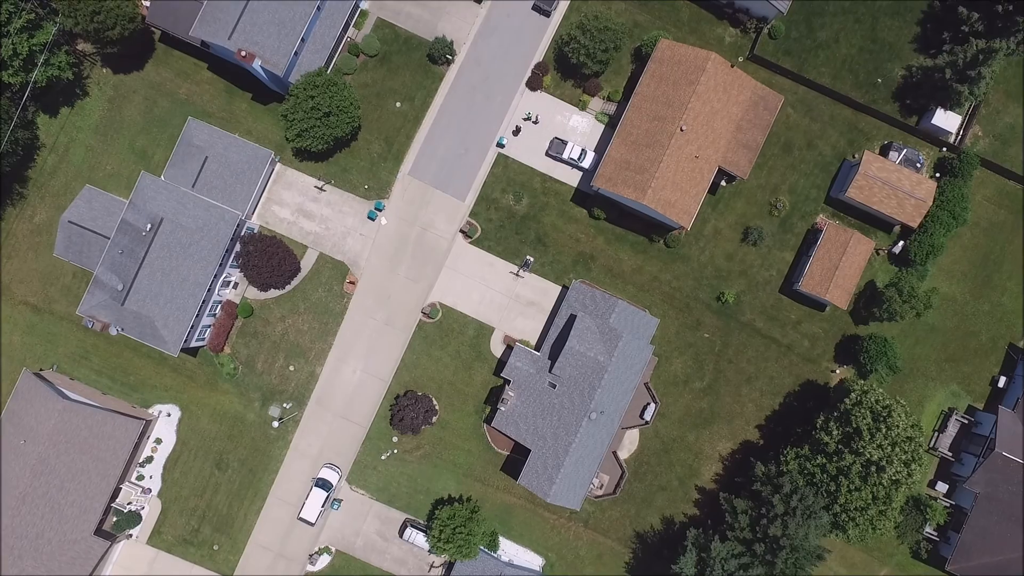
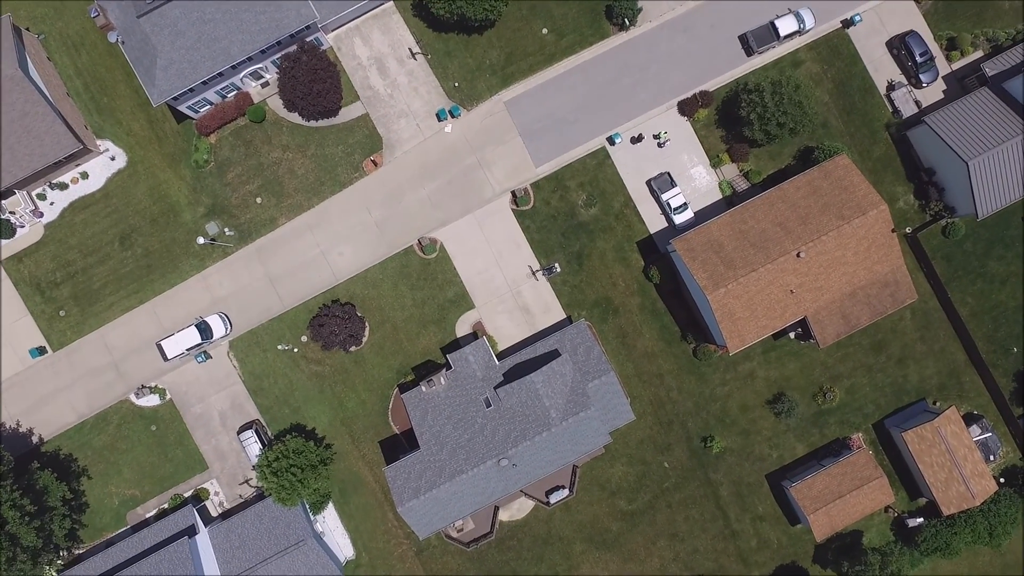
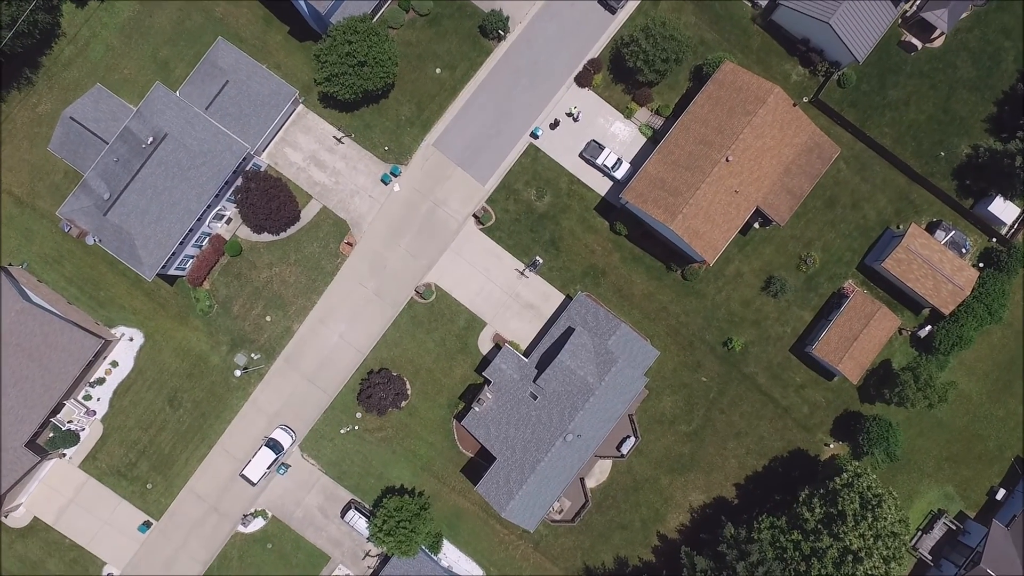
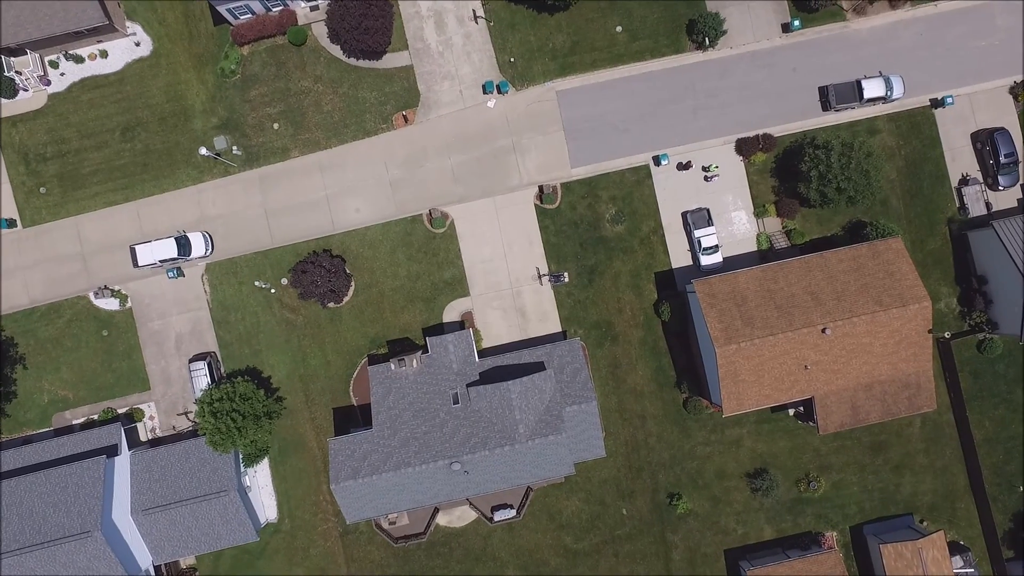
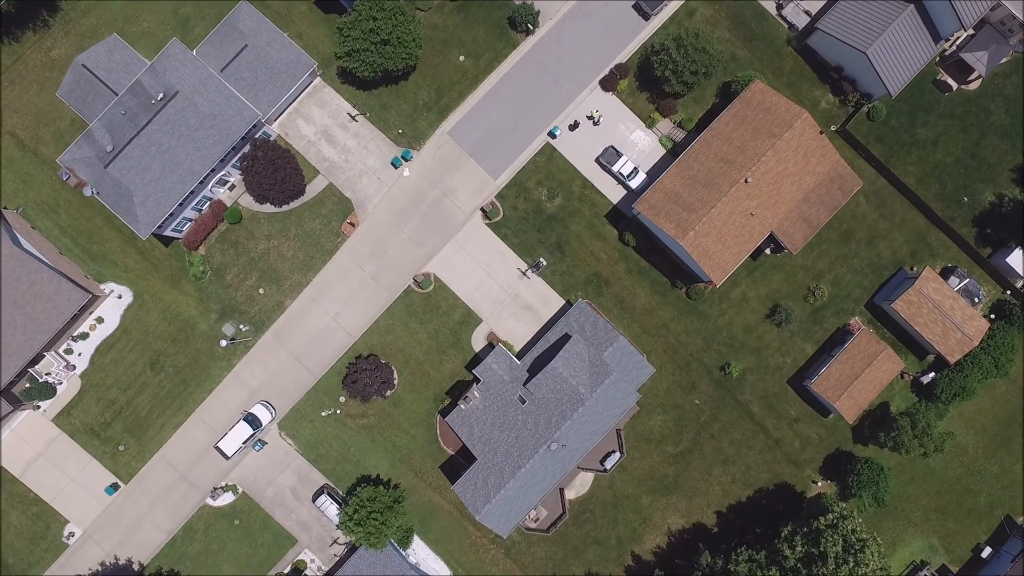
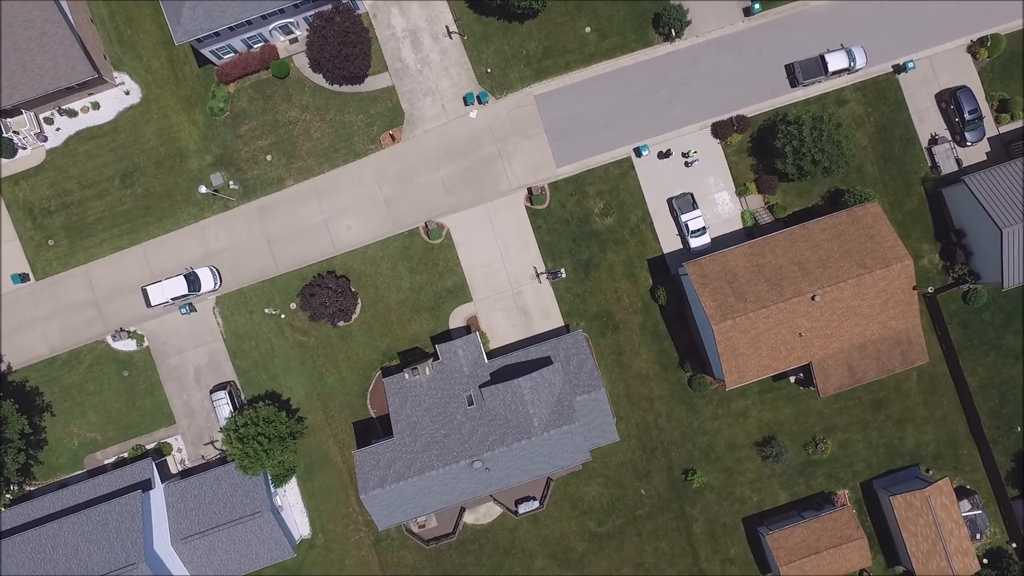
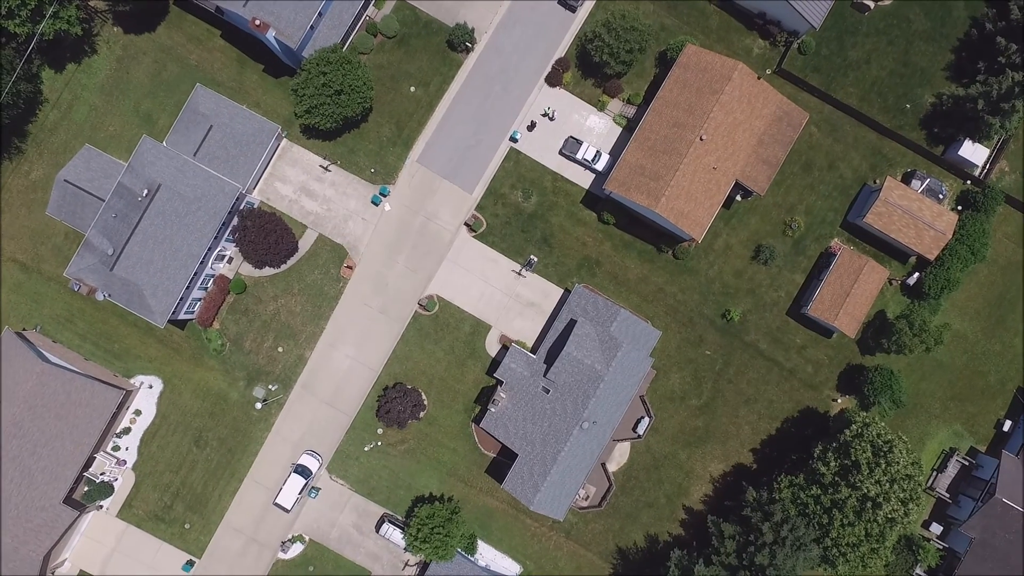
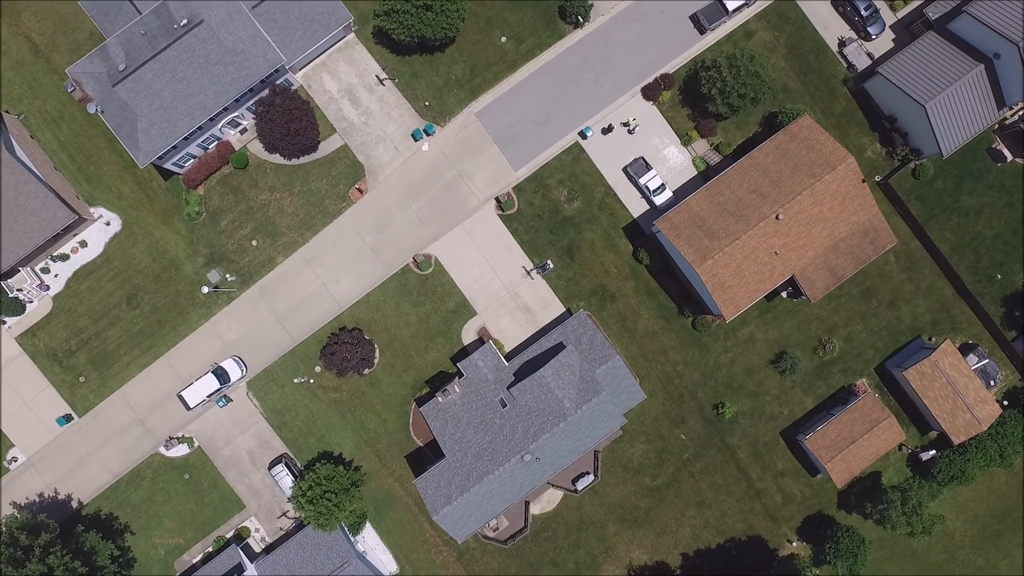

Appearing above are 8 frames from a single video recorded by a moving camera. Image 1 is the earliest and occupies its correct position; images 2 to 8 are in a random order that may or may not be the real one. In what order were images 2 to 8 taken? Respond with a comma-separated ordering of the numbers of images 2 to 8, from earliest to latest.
7, 3, 5, 8, 2, 6, 4
